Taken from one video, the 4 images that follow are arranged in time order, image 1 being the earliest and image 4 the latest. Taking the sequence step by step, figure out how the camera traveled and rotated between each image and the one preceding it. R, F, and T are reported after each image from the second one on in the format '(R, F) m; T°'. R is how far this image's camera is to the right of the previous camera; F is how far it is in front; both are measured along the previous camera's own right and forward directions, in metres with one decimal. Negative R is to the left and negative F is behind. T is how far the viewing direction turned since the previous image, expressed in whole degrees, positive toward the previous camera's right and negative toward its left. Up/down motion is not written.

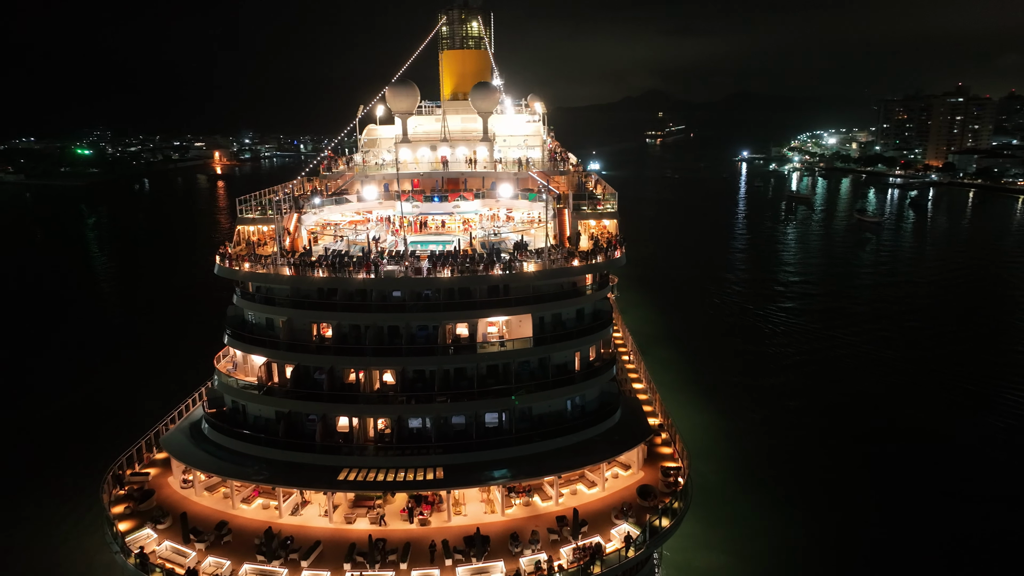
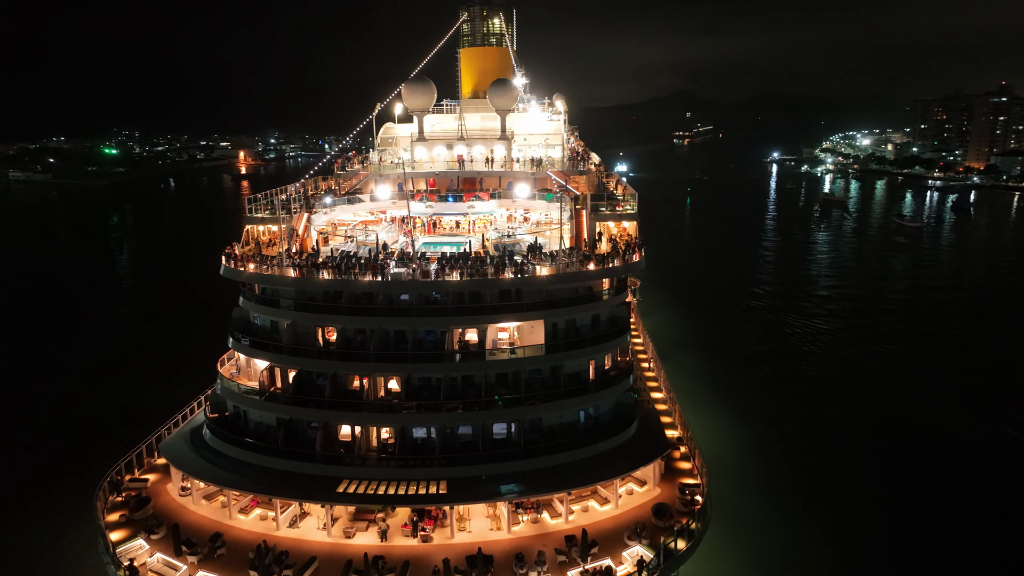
(+0.5, +1.0) m; -2°
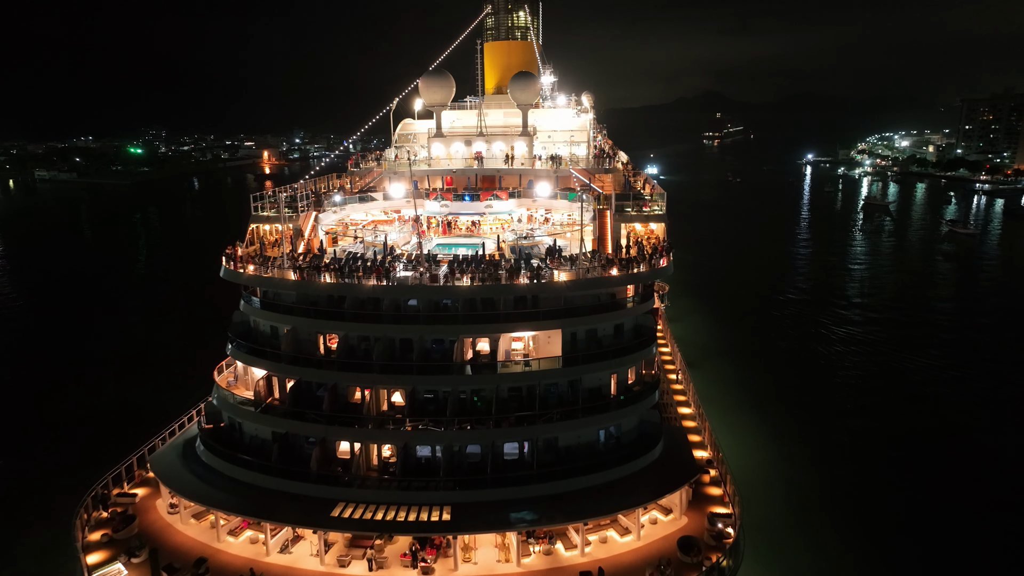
(+0.4, +1.8) m; -3°
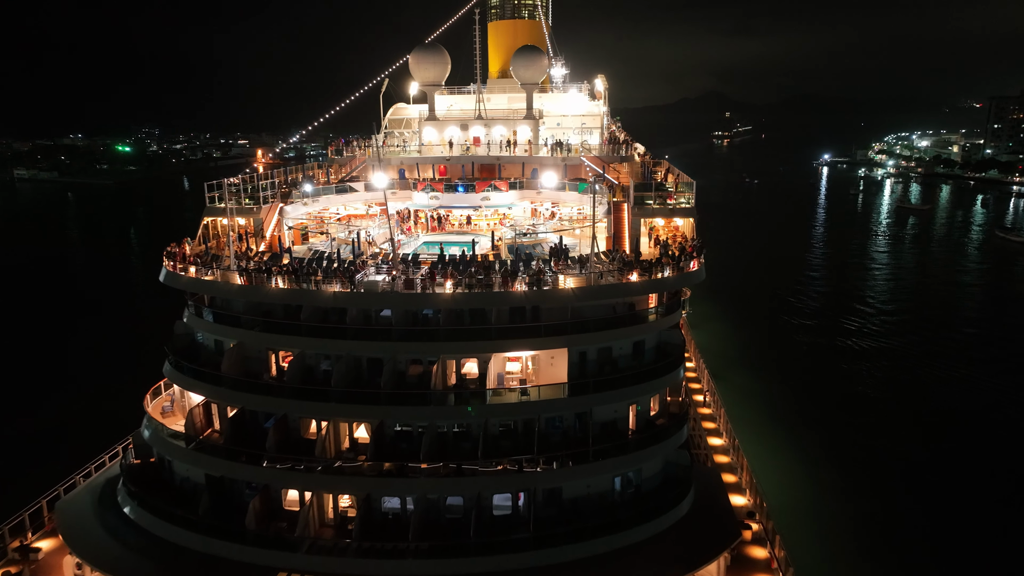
(+0.5, +3.9) m; -1°
